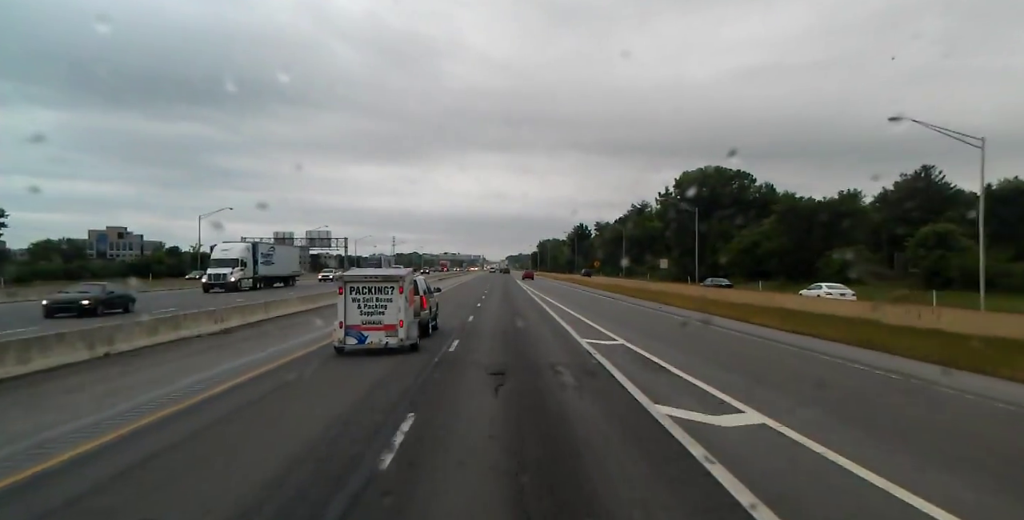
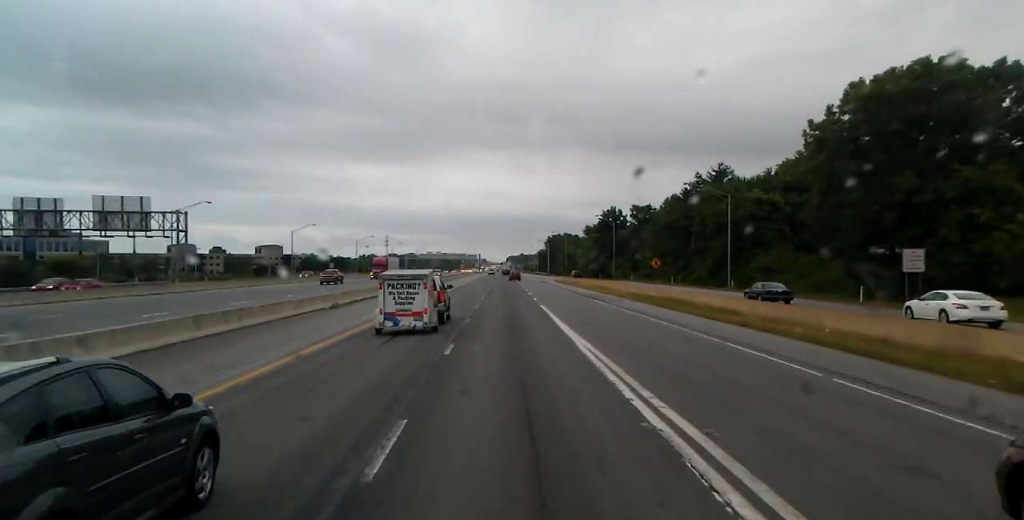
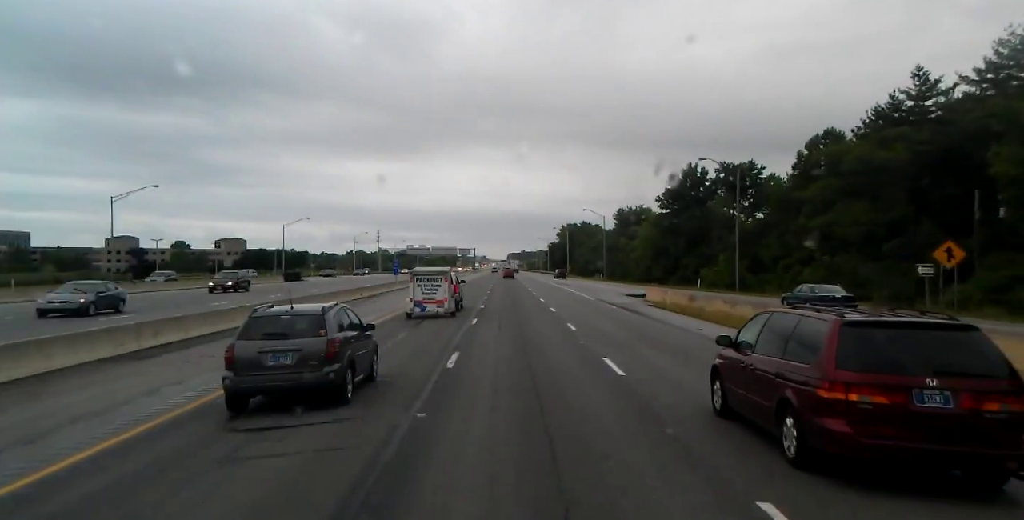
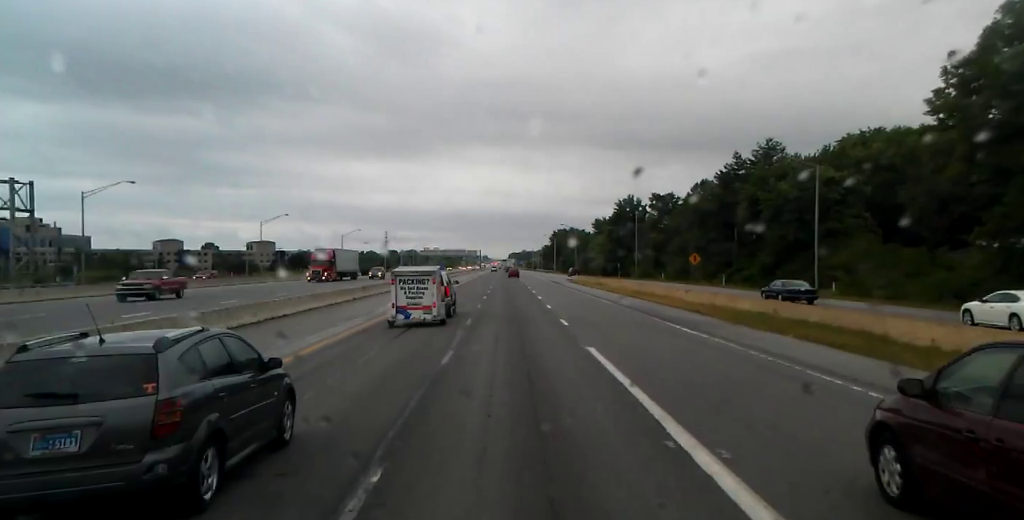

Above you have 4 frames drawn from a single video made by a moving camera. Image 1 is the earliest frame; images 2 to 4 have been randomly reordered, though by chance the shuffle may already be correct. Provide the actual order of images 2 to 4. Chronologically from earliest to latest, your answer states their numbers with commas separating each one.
2, 4, 3
